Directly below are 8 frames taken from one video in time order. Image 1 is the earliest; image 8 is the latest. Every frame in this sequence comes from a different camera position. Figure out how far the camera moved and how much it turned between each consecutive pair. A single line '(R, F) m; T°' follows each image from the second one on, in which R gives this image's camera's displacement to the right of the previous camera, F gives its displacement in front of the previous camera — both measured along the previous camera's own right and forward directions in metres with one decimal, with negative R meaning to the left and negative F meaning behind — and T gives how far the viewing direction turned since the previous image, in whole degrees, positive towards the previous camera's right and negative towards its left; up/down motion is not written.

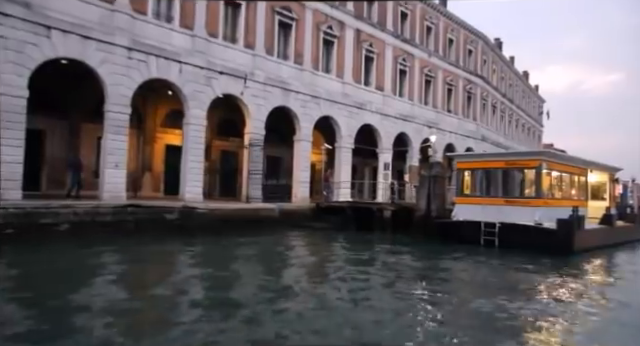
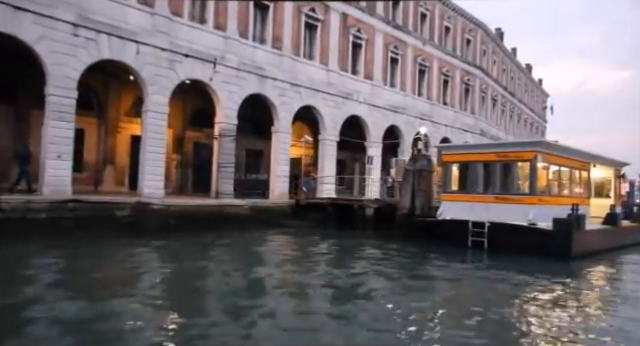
(+1.0, +1.6) m; -1°
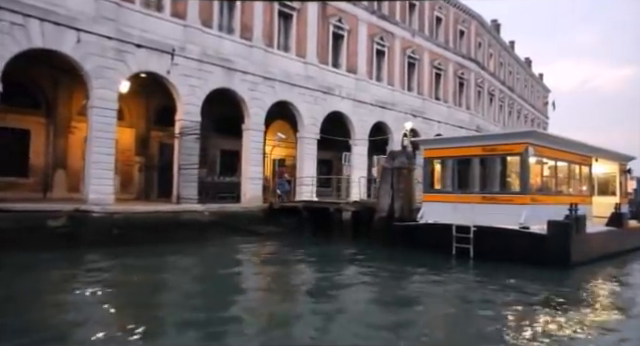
(+1.1, +1.7) m; -1°
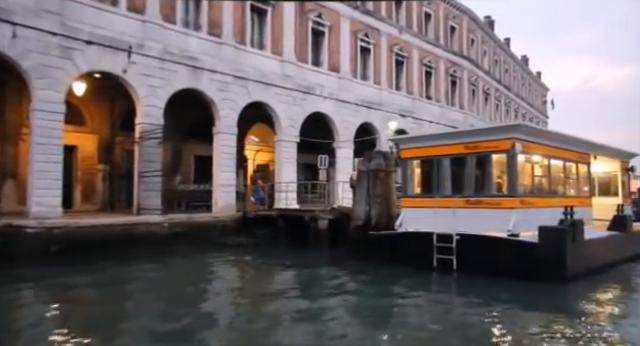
(+0.9, +1.4) m; 0°
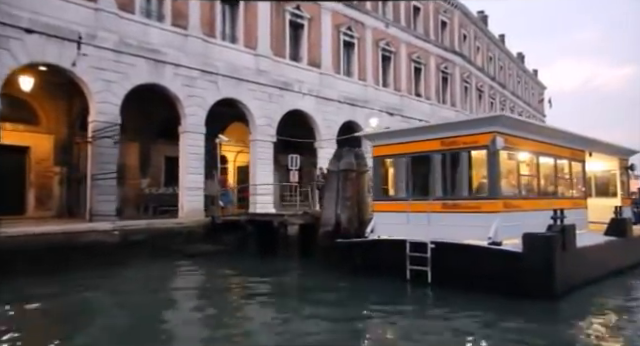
(+0.9, +1.3) m; 0°
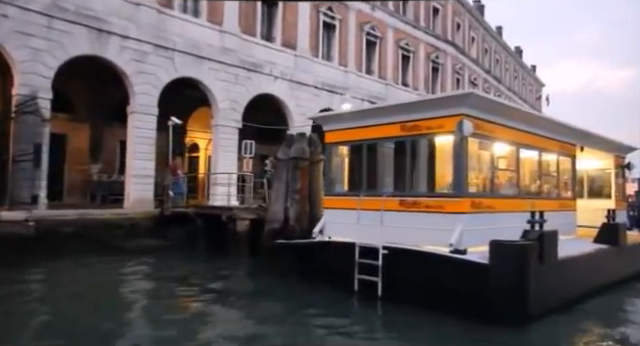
(+1.1, +1.6) m; 0°
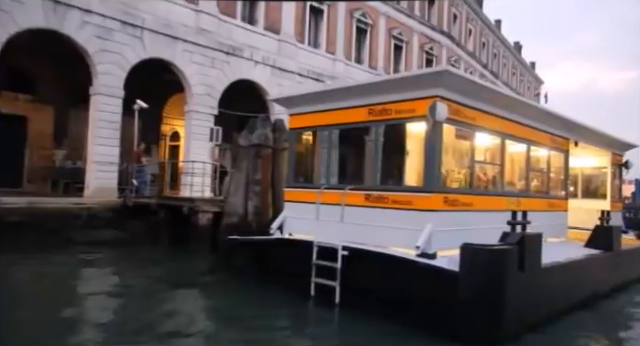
(+0.6, +1.0) m; 0°
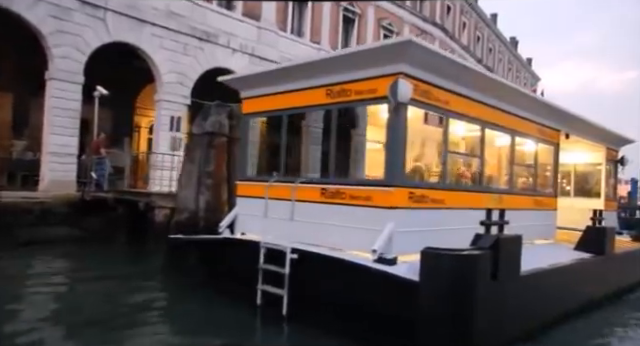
(+0.6, +0.9) m; 0°
